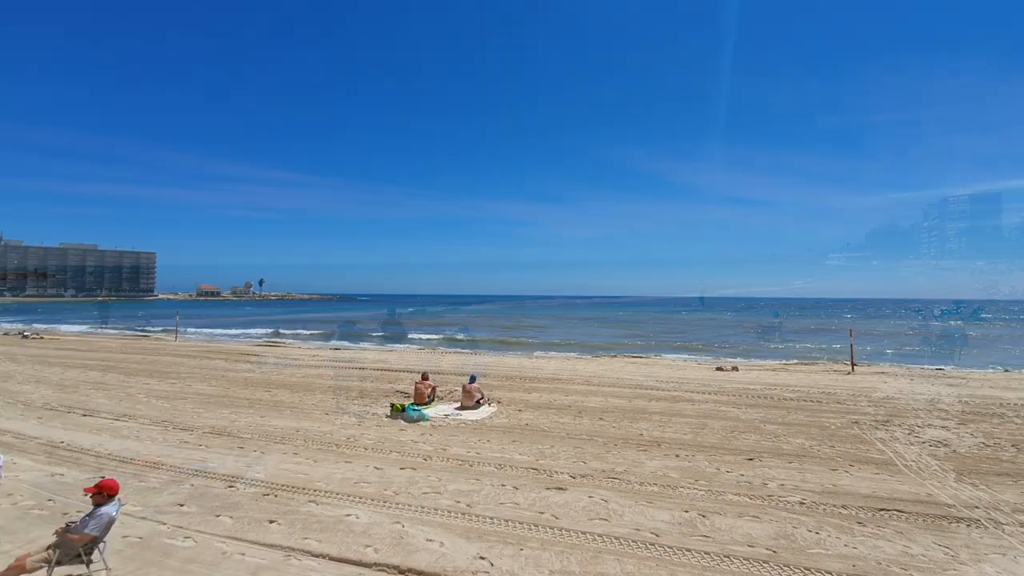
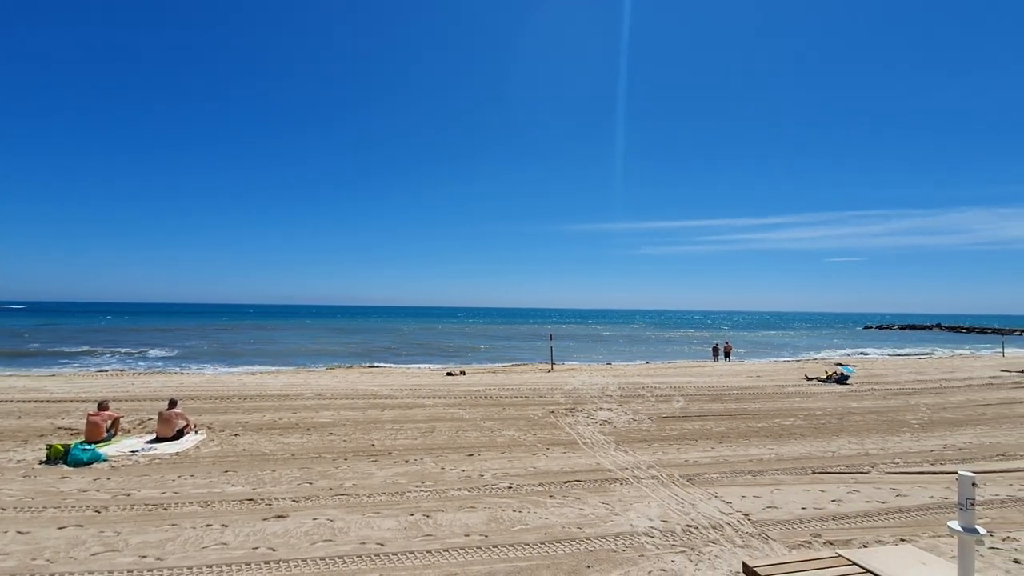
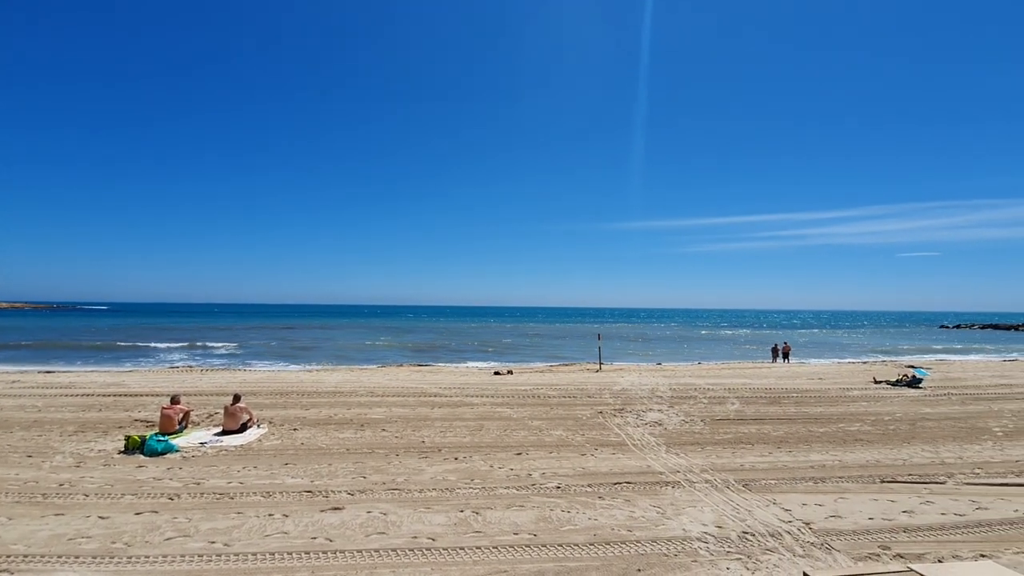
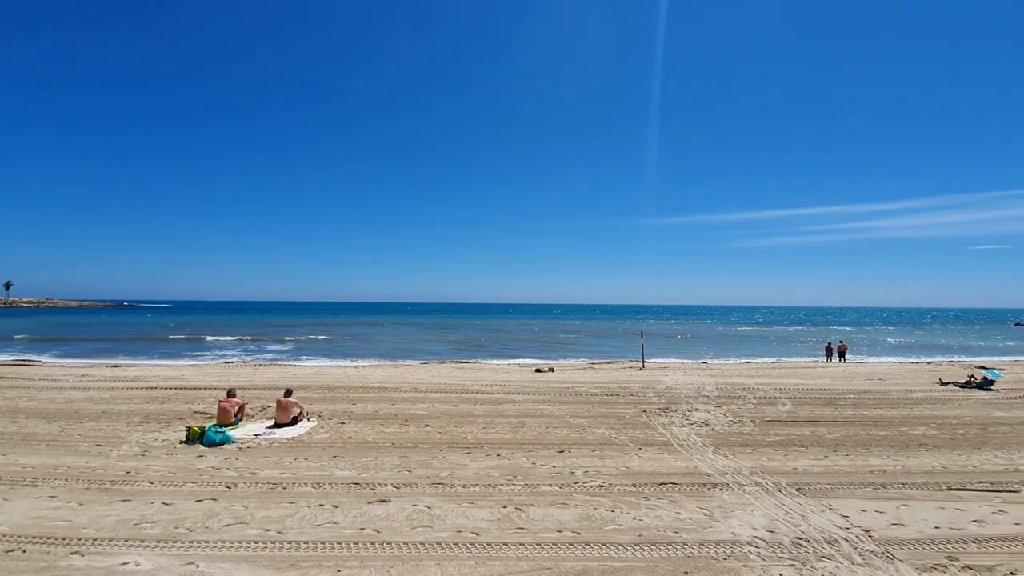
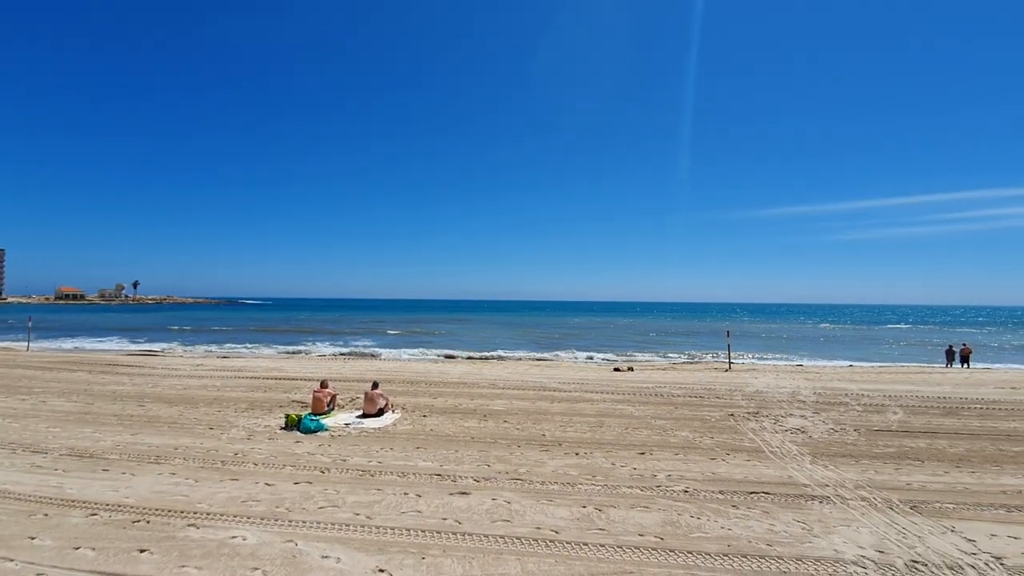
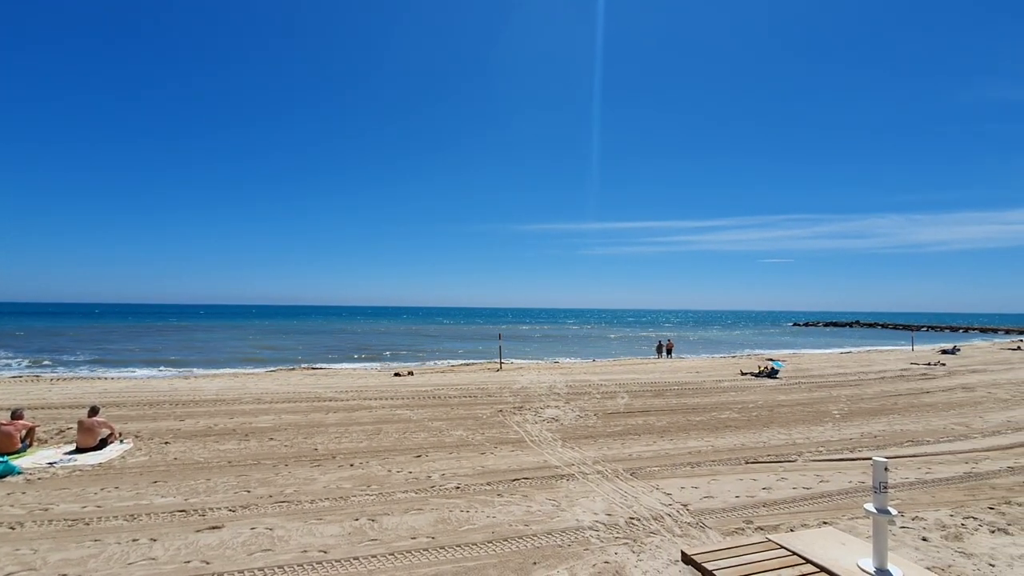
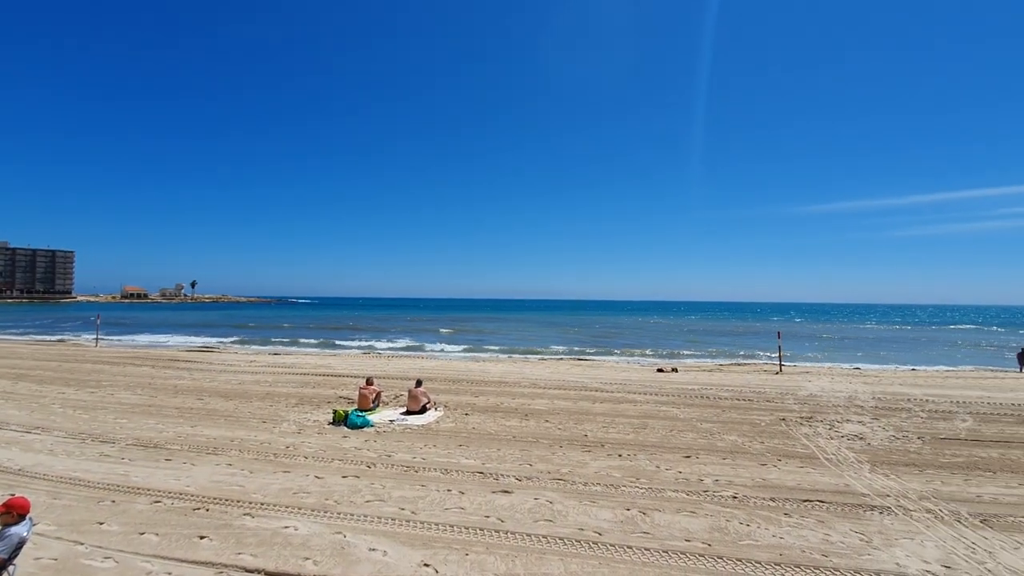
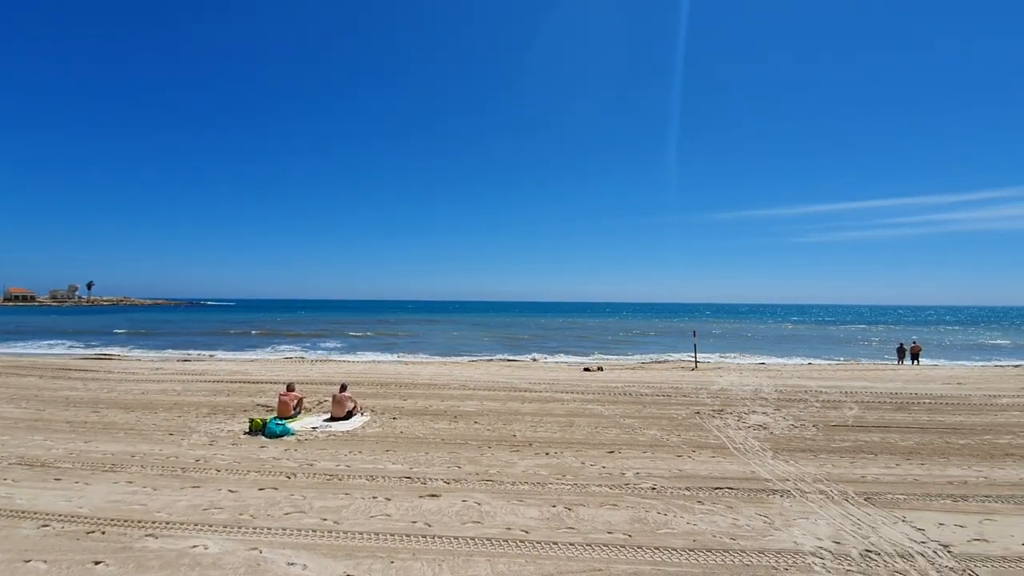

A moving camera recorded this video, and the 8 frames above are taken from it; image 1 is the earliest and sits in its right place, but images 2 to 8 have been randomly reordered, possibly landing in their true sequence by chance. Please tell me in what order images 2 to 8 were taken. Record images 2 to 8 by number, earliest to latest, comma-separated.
7, 5, 8, 4, 3, 2, 6
